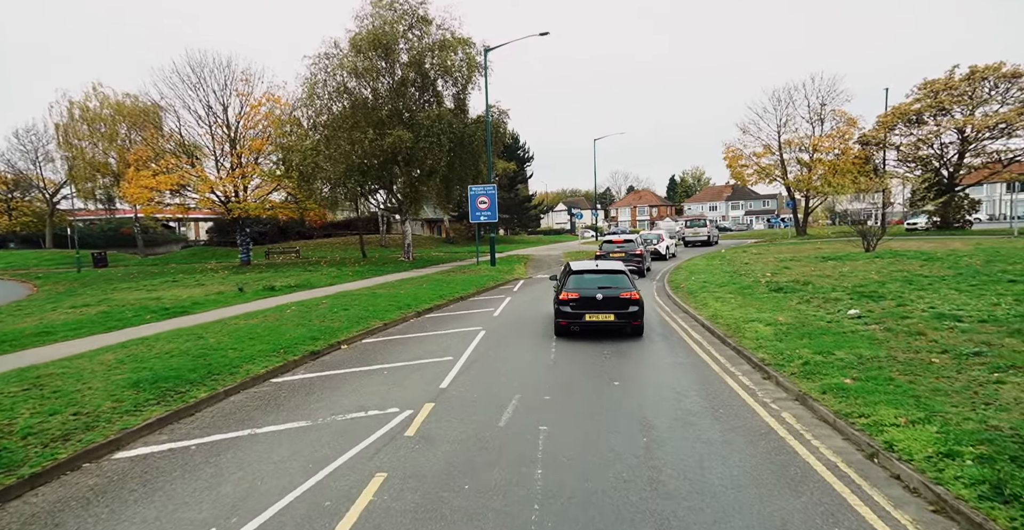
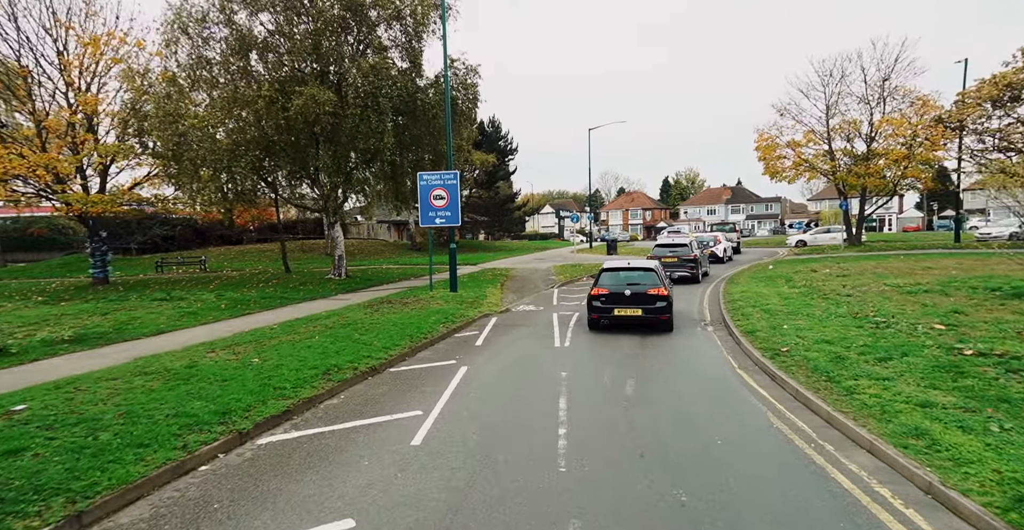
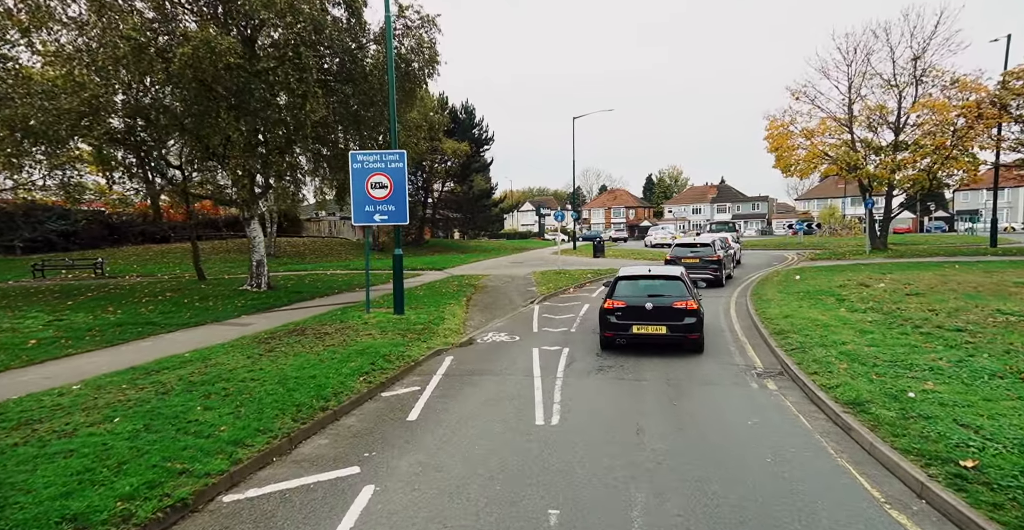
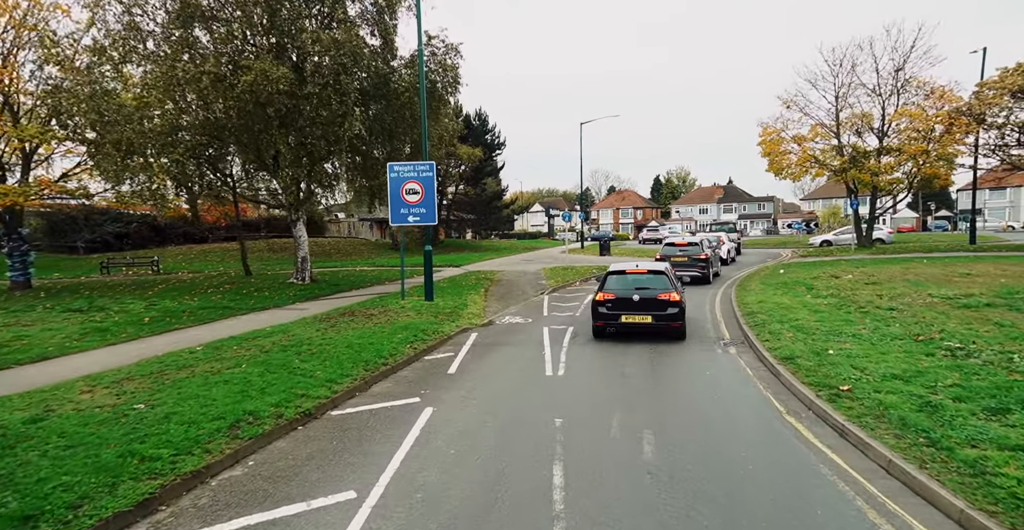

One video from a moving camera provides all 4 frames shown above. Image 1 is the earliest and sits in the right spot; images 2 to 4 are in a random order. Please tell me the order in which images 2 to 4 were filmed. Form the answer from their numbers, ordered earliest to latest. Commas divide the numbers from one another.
2, 4, 3
